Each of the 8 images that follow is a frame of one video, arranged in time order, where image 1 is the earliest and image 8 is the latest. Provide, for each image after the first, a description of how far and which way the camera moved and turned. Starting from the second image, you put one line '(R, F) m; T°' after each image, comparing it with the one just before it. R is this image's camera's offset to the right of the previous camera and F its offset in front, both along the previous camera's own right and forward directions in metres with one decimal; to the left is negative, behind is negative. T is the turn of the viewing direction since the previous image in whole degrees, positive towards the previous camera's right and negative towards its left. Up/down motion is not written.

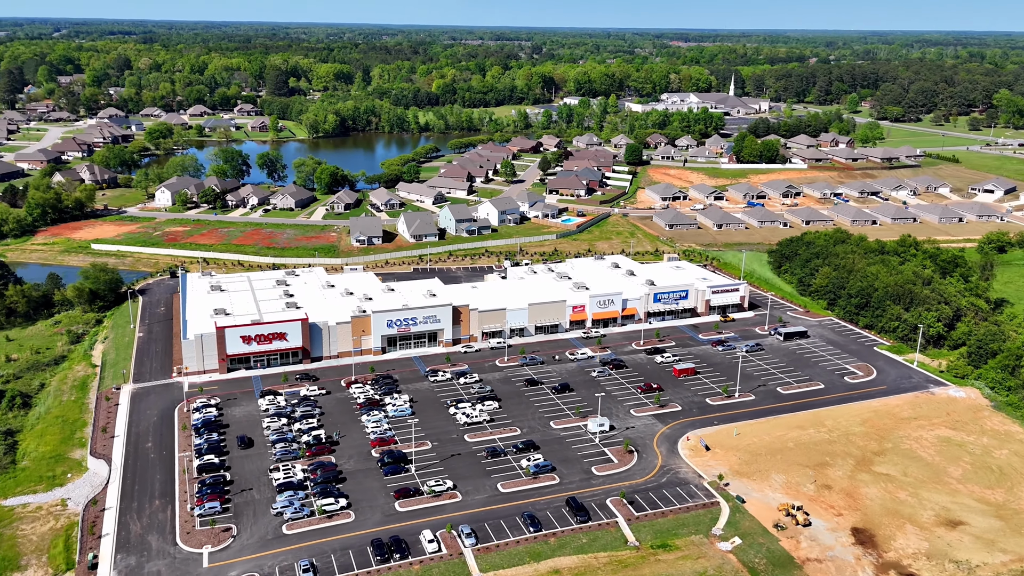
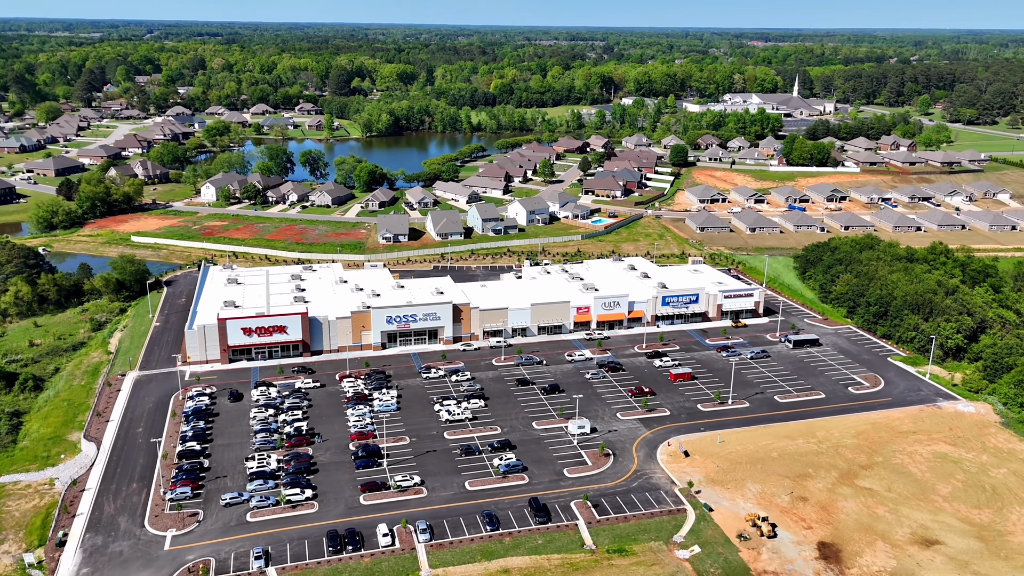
(+4.4, +0.2) m; -5°
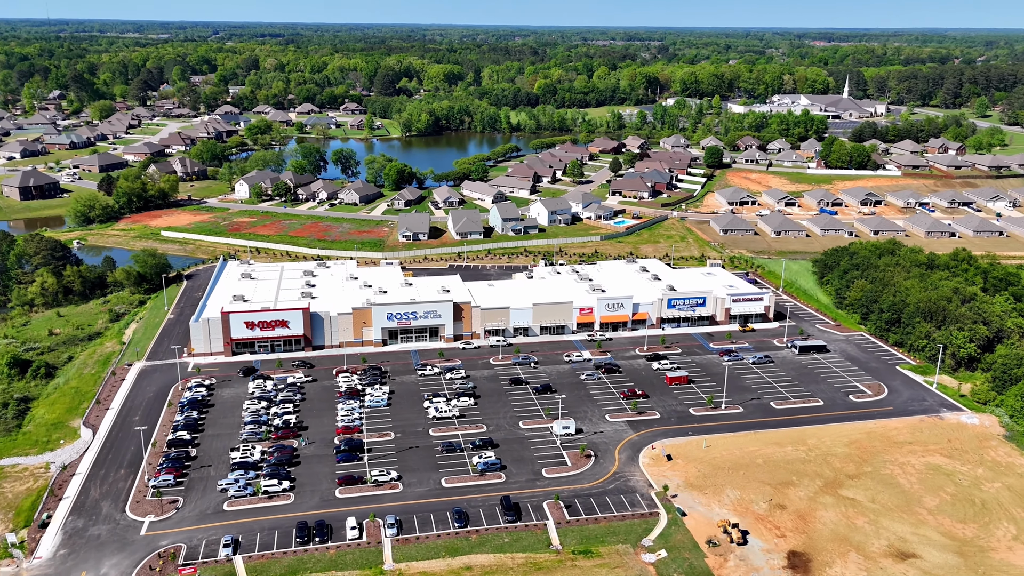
(+3.3, 0.0) m; -4°
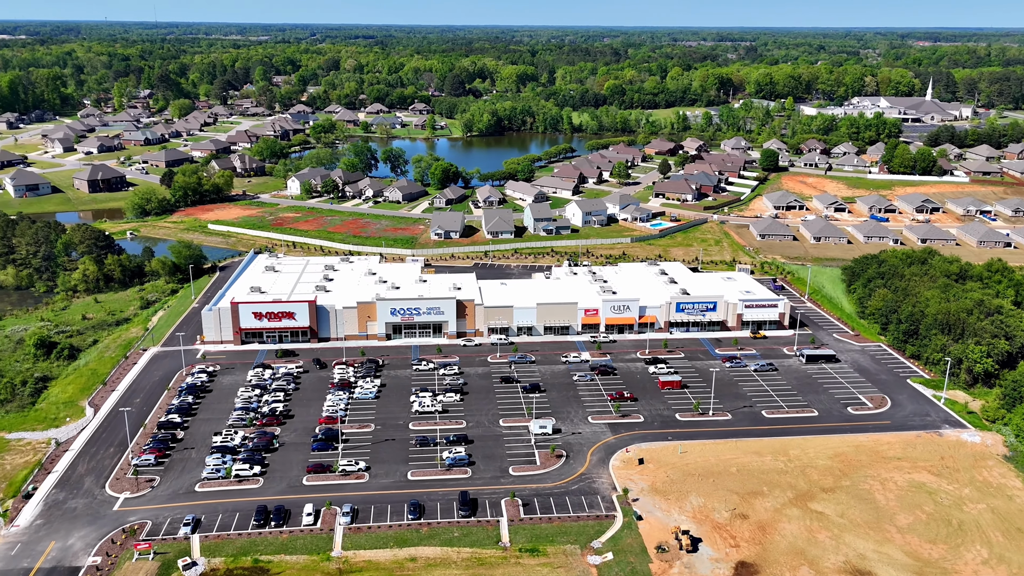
(+5.1, 0.0) m; -6°
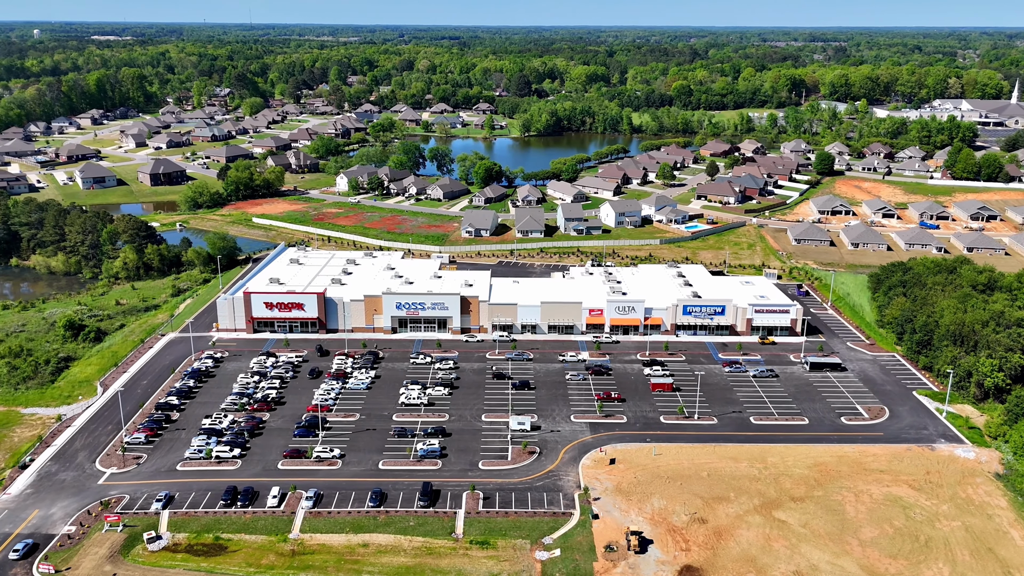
(+4.9, -0.2) m; -5°
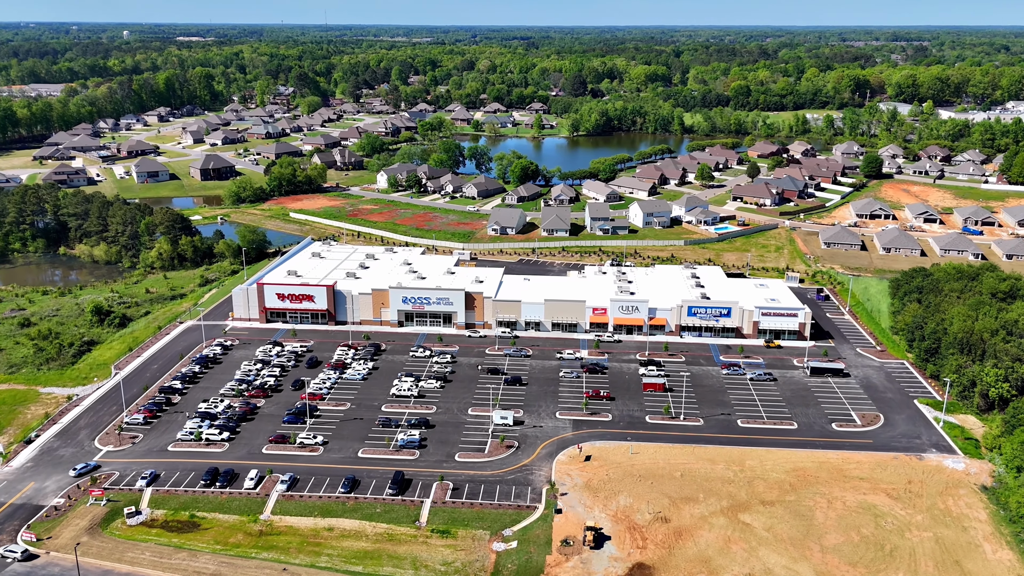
(+4.2, -0.3) m; -5°
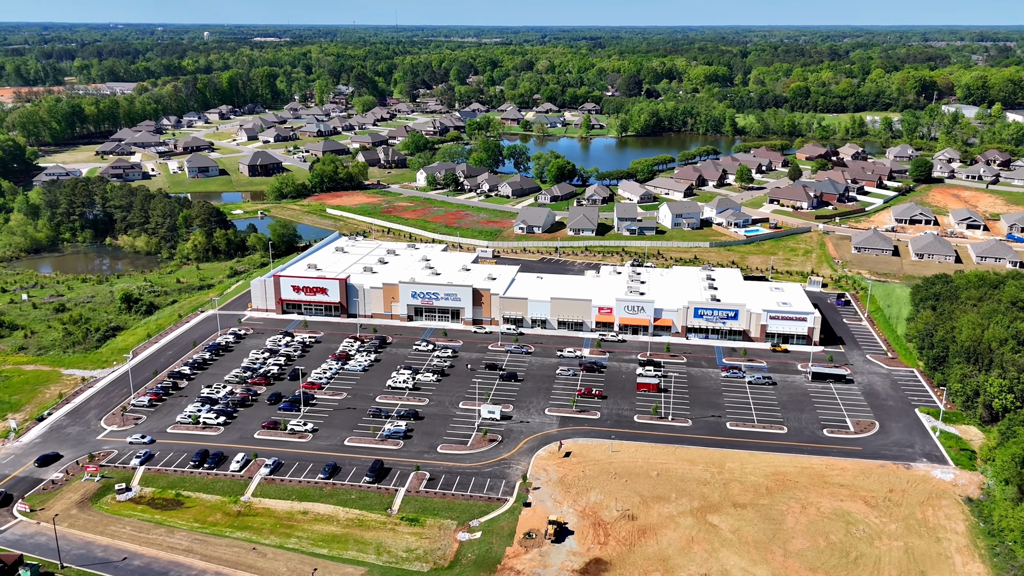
(+3.9, -0.4) m; -4°
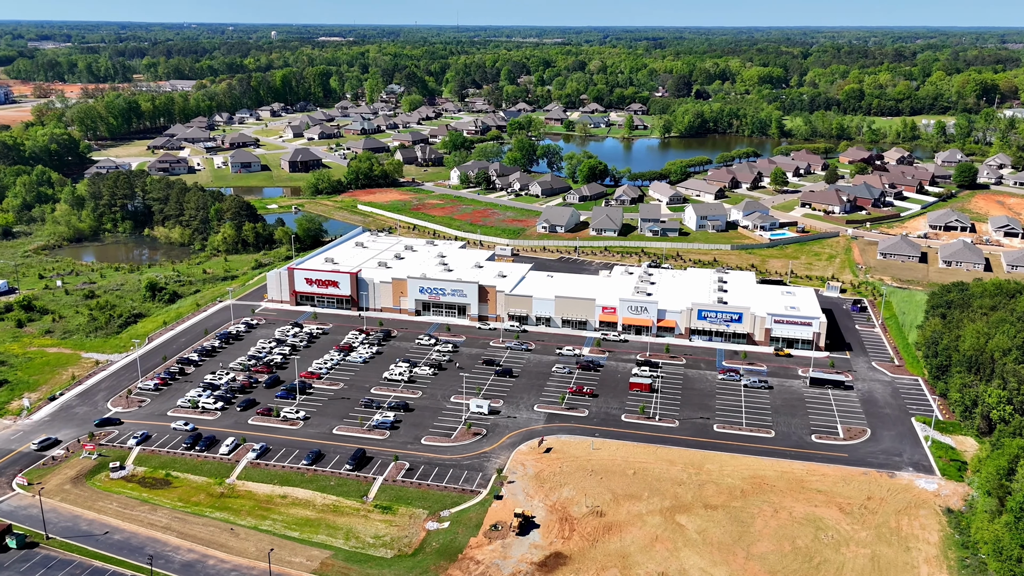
(+3.5, -0.4) m; -4°
